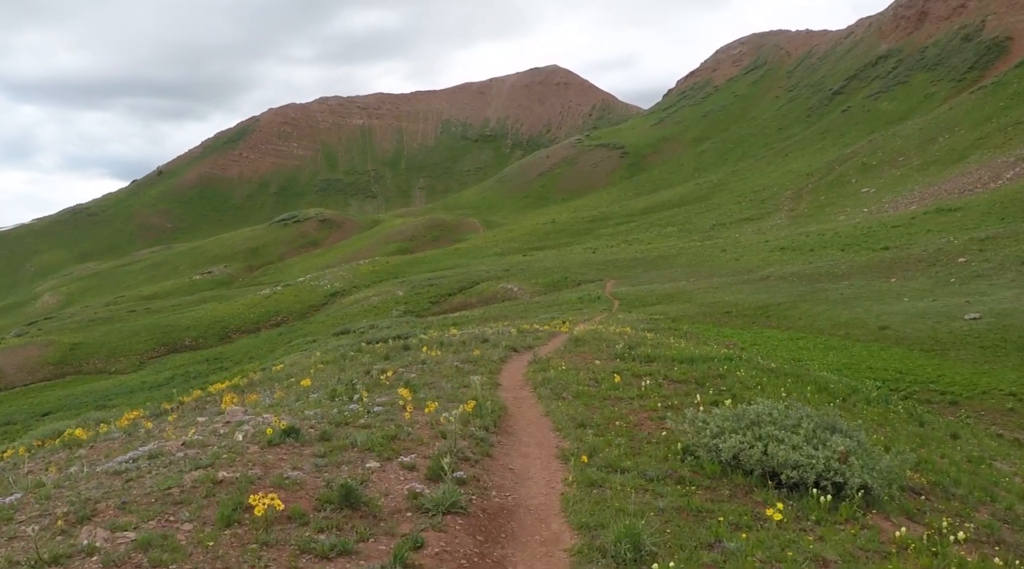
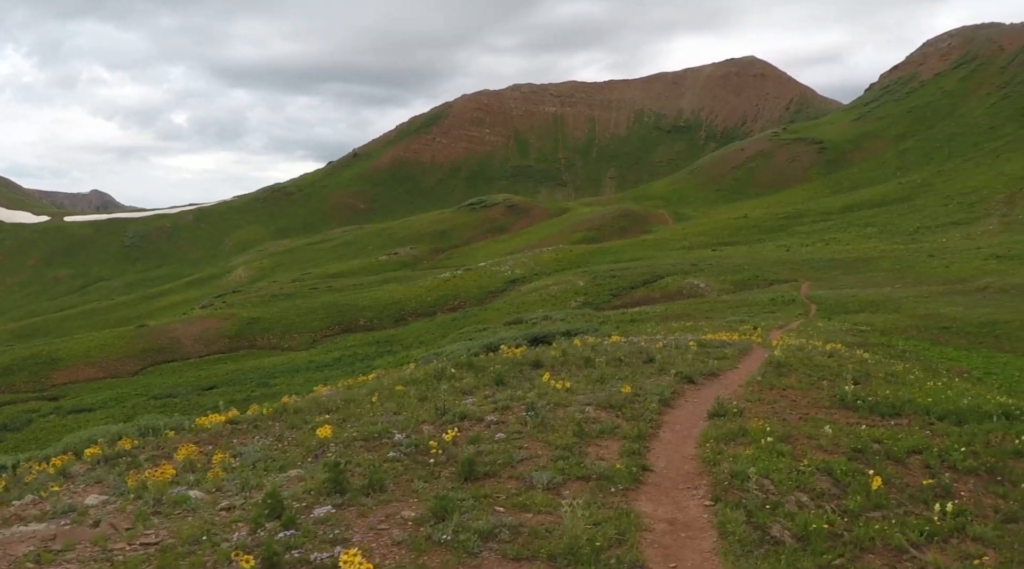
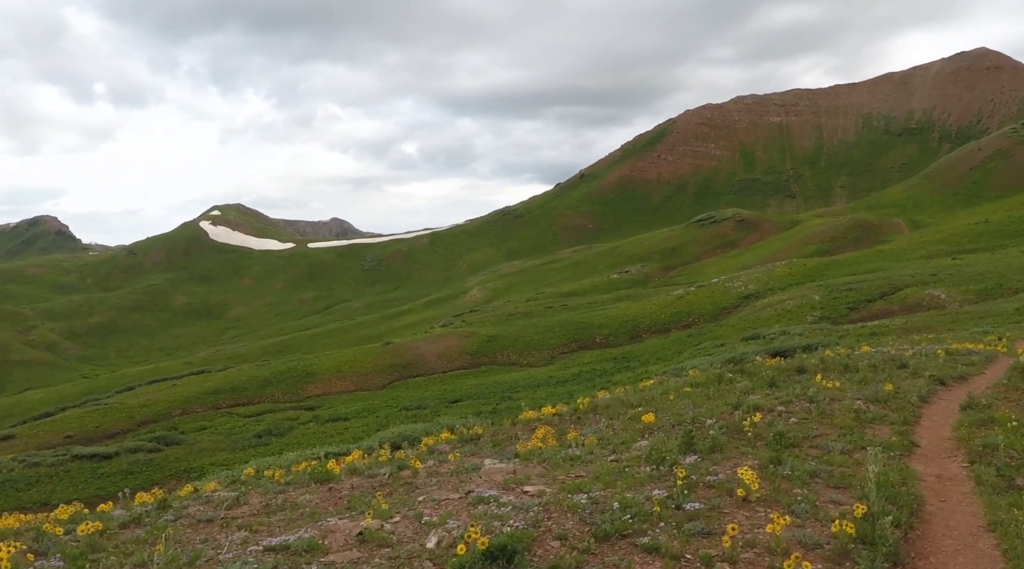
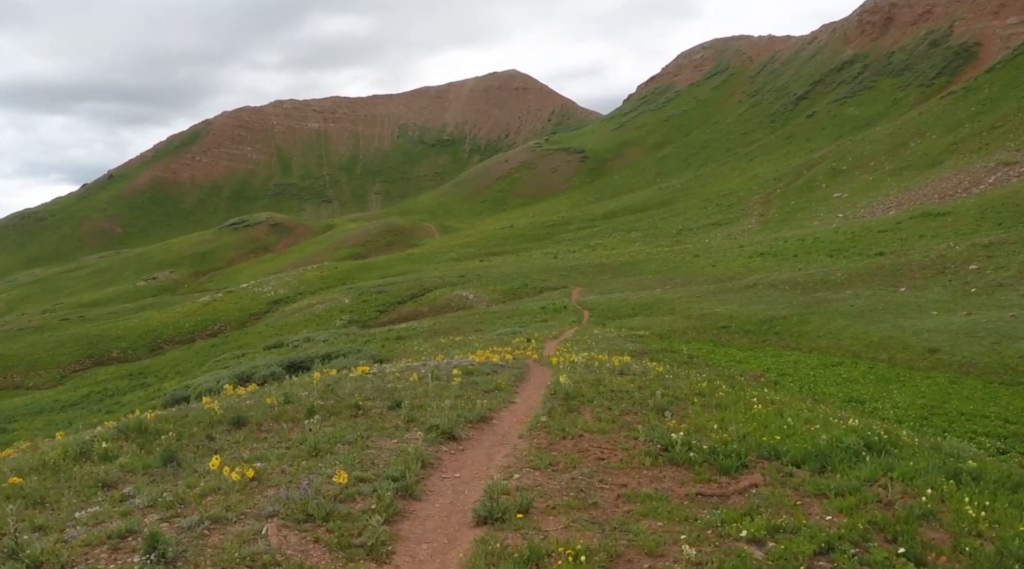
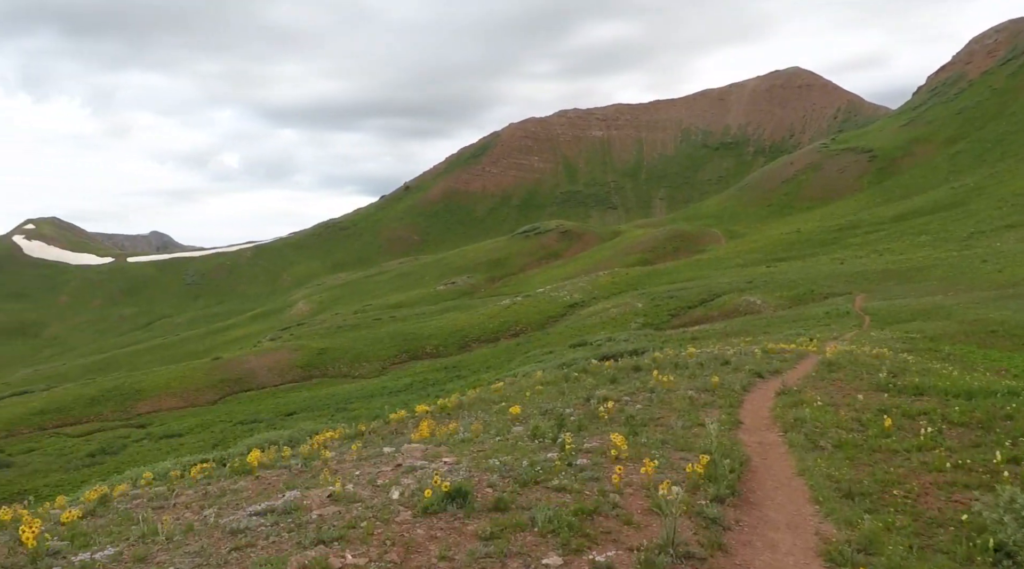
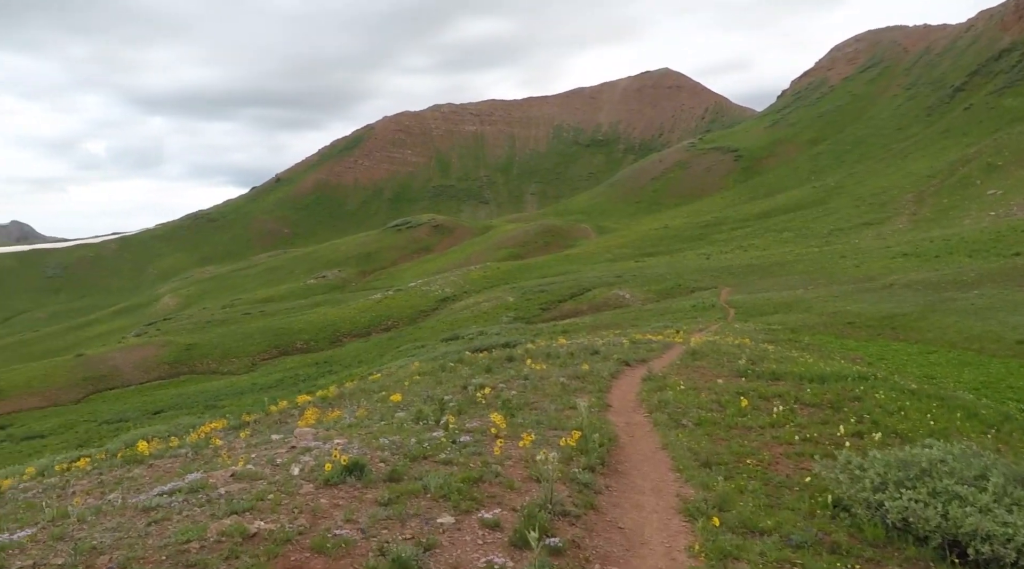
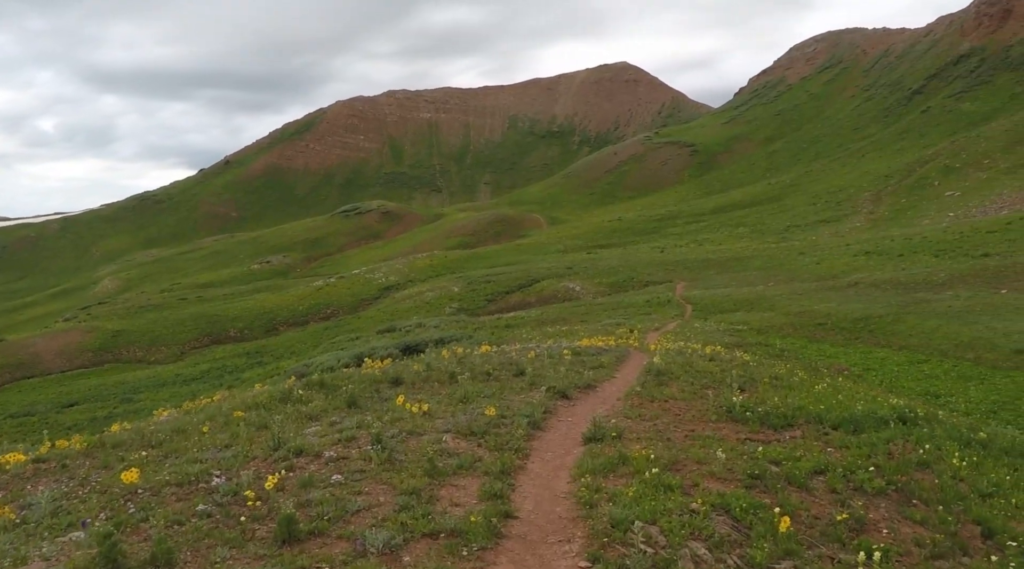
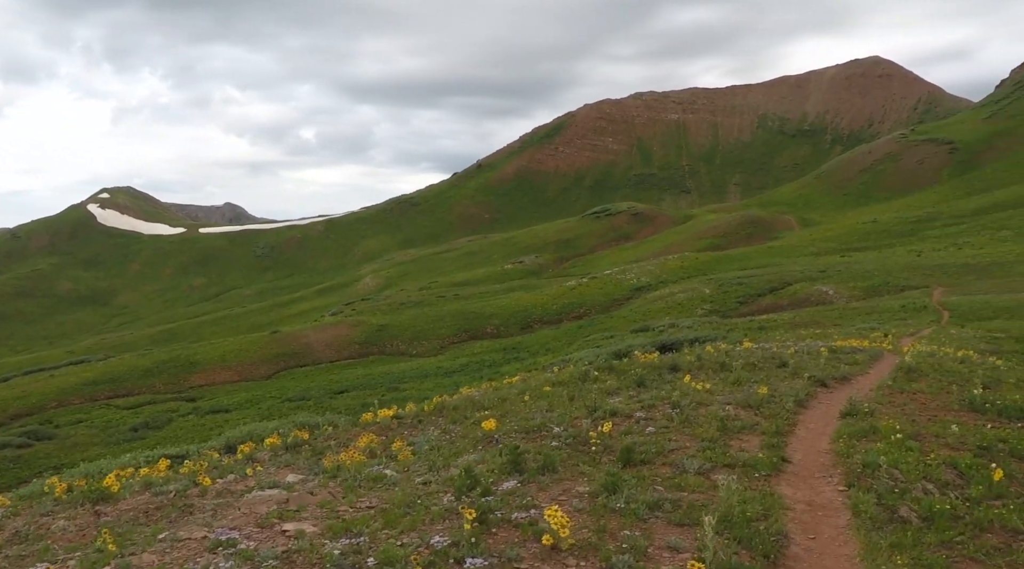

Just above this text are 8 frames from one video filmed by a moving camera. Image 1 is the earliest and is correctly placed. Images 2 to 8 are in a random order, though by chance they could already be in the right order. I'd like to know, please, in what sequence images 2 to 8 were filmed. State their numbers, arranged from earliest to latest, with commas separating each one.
6, 5, 3, 8, 2, 7, 4
